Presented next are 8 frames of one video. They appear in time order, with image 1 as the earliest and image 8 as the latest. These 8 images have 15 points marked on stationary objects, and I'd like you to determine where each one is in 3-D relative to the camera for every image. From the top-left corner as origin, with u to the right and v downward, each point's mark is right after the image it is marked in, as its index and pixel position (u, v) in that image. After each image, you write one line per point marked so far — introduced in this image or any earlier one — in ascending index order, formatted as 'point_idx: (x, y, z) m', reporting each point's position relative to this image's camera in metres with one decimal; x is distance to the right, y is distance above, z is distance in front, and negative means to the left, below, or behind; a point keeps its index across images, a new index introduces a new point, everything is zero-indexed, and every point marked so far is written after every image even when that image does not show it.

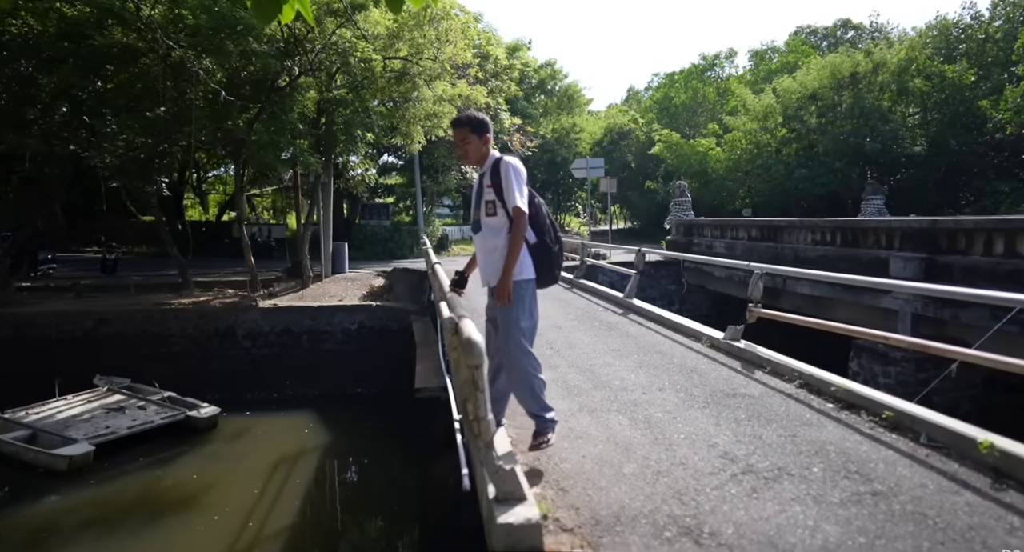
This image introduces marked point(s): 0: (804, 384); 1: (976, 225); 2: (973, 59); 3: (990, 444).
0: (+1.9, -0.7, +4.0) m
1: (+5.1, +0.6, +6.7) m
2: (+12.7, +6.0, +16.6) m
3: (+2.1, -0.7, +2.6) m
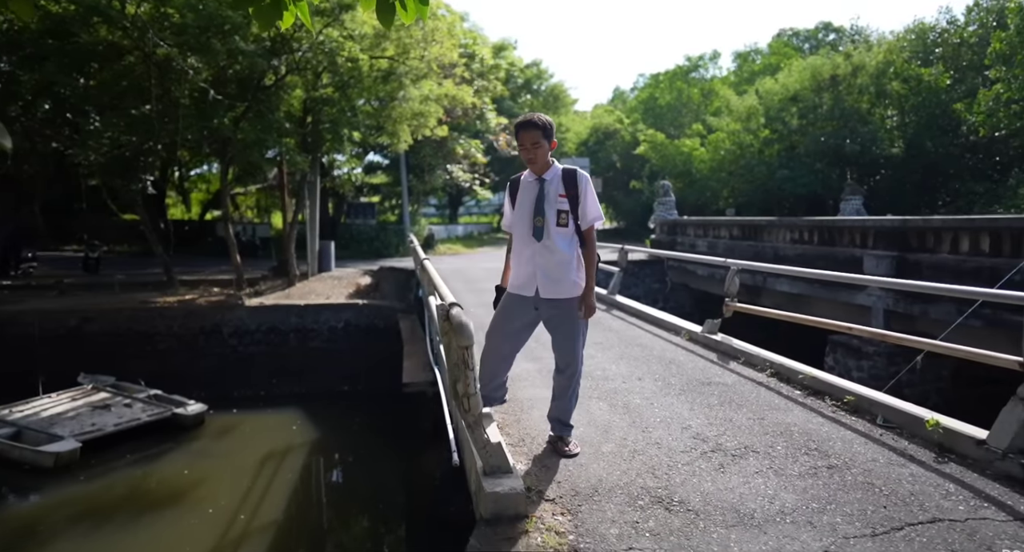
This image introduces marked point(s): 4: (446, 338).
0: (+1.8, -0.7, +4.2) m
1: (+5.0, +0.6, +7.0) m
2: (+12.3, +6.0, +17.1) m
3: (+2.0, -0.7, +2.8) m
4: (-0.3, -0.2, +2.3) m
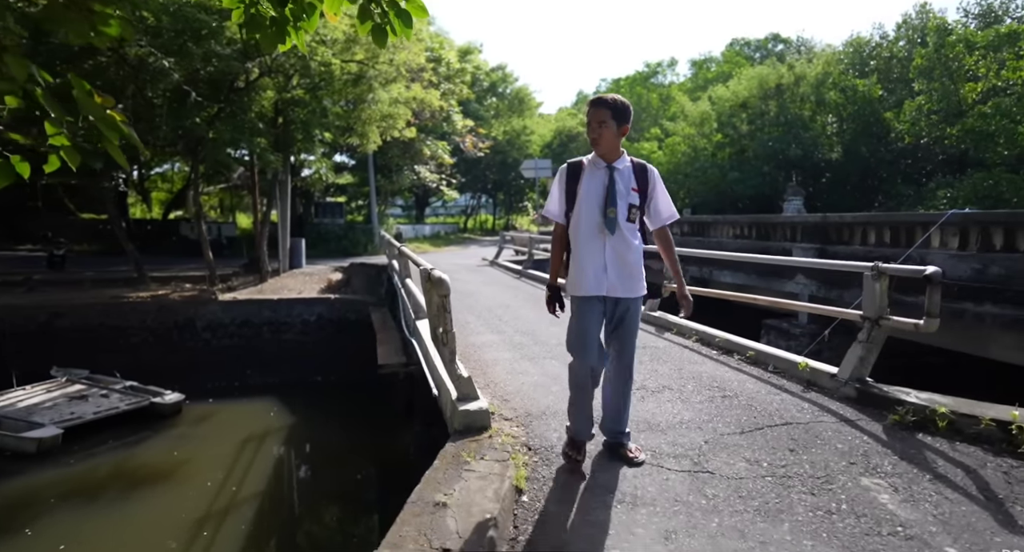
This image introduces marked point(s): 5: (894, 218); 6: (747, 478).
0: (+1.6, -0.5, +5.1) m
1: (+4.5, +0.7, +8.0) m
2: (+11.3, +6.2, +18.5) m
3: (+1.8, -0.5, +3.7) m
4: (-0.4, -0.1, +3.0) m
5: (+4.6, +0.7, +7.2) m
6: (+1.0, -0.8, +2.5) m
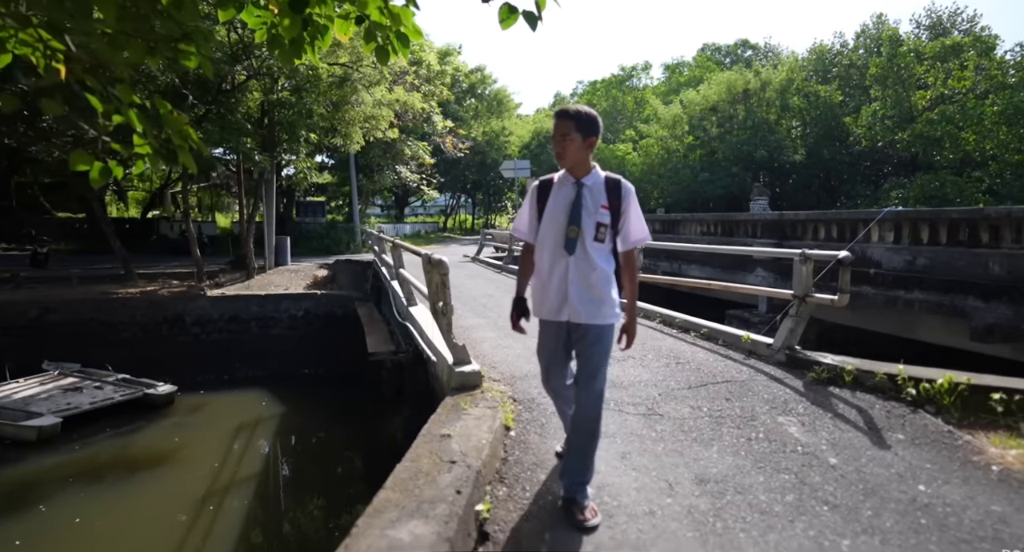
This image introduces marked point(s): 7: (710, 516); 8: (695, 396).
0: (+1.4, -0.4, +5.7) m
1: (+4.3, +0.9, +8.7) m
2: (+10.6, +6.3, +19.5) m
3: (+1.7, -0.4, +4.3) m
4: (-0.5, 0.0, +3.6) m
5: (+4.4, +0.8, +8.0) m
6: (+0.9, -0.7, +3.1) m
7: (+0.7, -0.9, +2.2) m
8: (+1.0, -0.7, +3.4) m
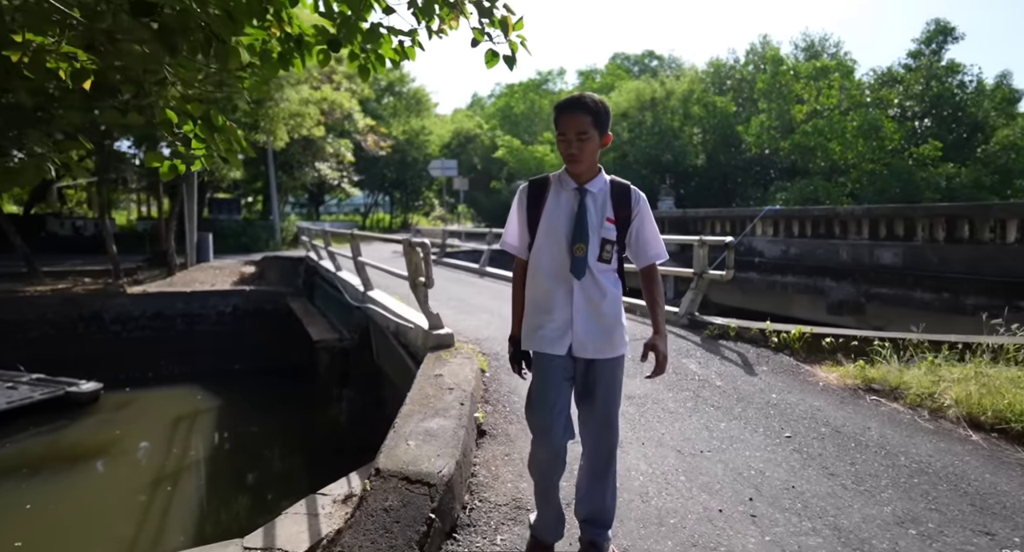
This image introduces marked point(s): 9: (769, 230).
0: (+0.8, -0.3, +6.8) m
1: (+3.3, +1.0, +10.1) m
2: (+8.0, +6.5, +21.6) m
3: (+1.3, -0.3, +5.4) m
4: (-0.8, +0.1, +4.4) m
5: (+3.4, +1.0, +9.4) m
6: (+0.7, -0.6, +4.1) m
7: (+0.7, -0.7, +3.2) m
8: (+0.8, -0.5, +4.4) m
9: (+3.6, +0.6, +8.6) m
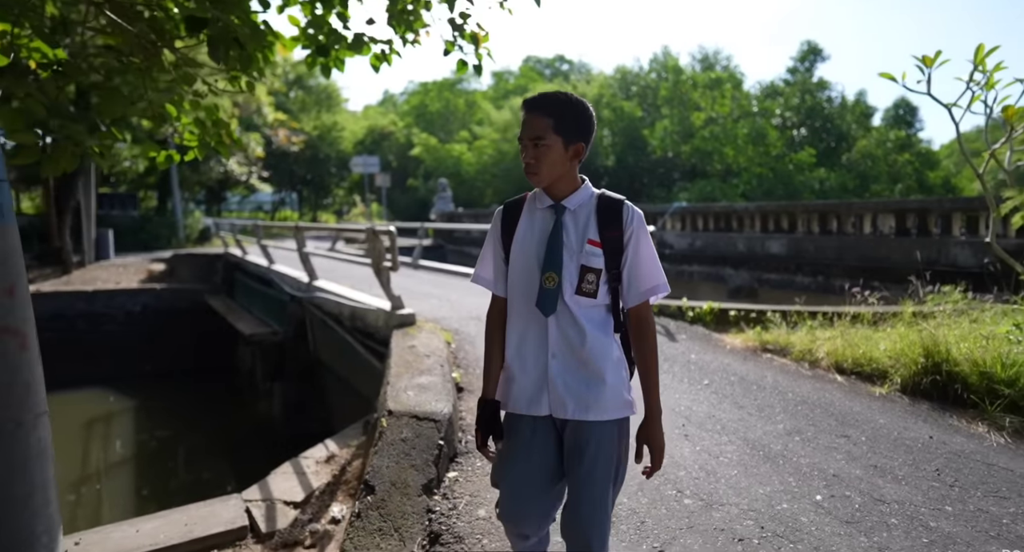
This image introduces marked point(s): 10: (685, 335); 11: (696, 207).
0: (+0.1, -0.2, +7.4) m
1: (+2.0, +1.2, +11.1) m
2: (+4.9, +6.7, +23.1) m
3: (+0.8, -0.2, +6.1) m
4: (-1.1, +0.2, +4.8) m
5: (+2.3, +1.1, +10.4) m
6: (+0.4, -0.5, +4.7) m
7: (+0.5, -0.6, +3.8) m
8: (+0.4, -0.4, +5.1) m
9: (+2.6, +0.8, +9.6) m
10: (+1.4, -0.5, +4.8) m
11: (+2.8, +1.0, +9.1) m
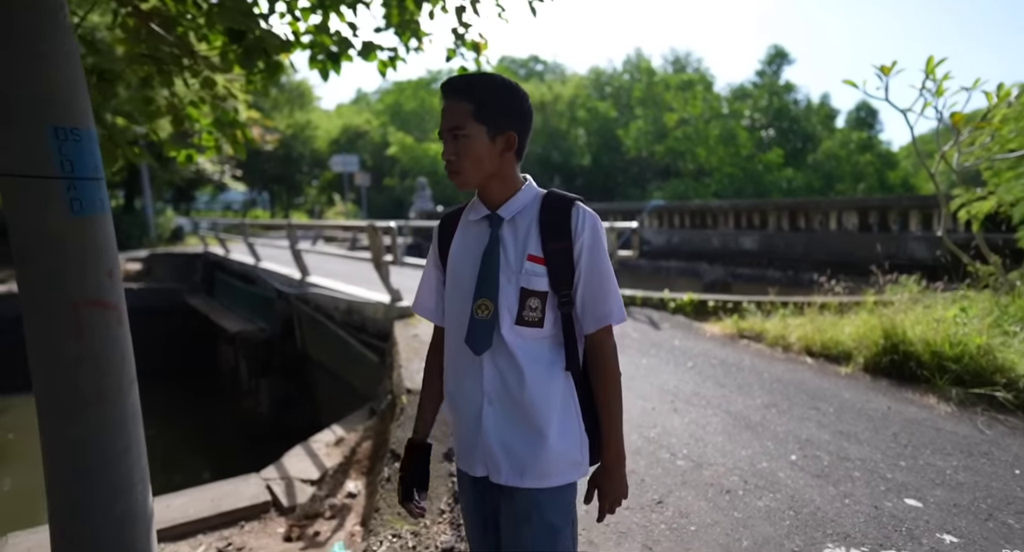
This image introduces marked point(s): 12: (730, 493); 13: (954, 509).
0: (-0.1, -0.1, +7.7) m
1: (+1.7, +1.3, +11.4) m
2: (+4.0, +6.8, +23.6) m
3: (+0.7, -0.1, +6.5) m
4: (-1.2, +0.3, +5.0) m
5: (+2.0, +1.2, +10.8) m
6: (+0.3, -0.4, +5.0) m
7: (+0.4, -0.6, +4.1) m
8: (+0.3, -0.4, +5.4) m
9: (+2.3, +0.9, +10.0) m
10: (+1.3, -0.4, +5.2) m
11: (+2.5, +1.1, +9.5) m
12: (+0.9, -0.9, +2.4) m
13: (+1.6, -0.8, +2.2) m
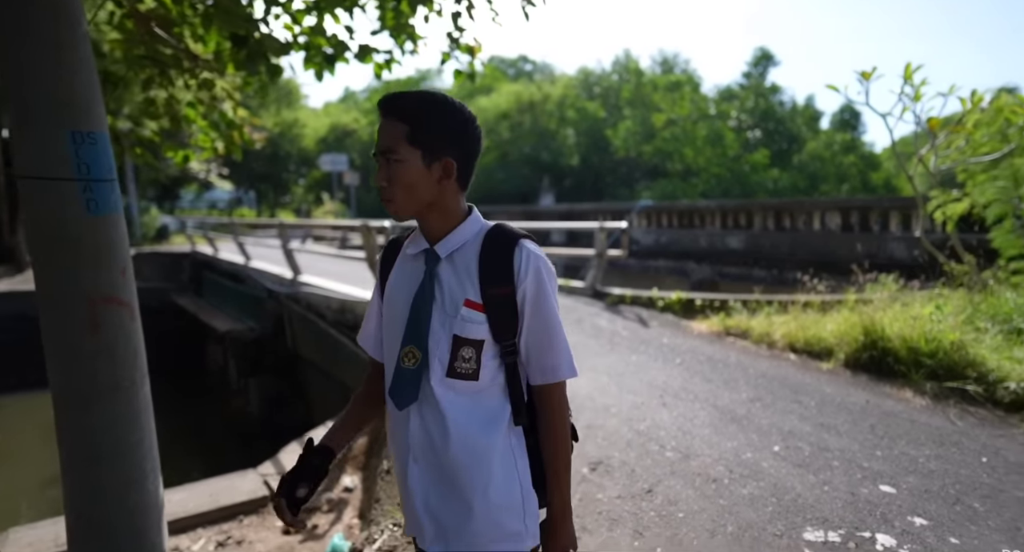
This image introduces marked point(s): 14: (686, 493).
0: (-0.2, -0.1, +7.8) m
1: (+1.5, +1.3, +11.6) m
2: (+3.6, +6.9, +23.8) m
3: (+0.6, -0.1, +6.6) m
4: (-1.2, +0.3, +5.1) m
5: (+1.8, +1.2, +10.9) m
6: (+0.3, -0.4, +5.1) m
7: (+0.4, -0.6, +4.2) m
8: (+0.3, -0.3, +5.5) m
9: (+2.2, +0.9, +10.1) m
10: (+1.2, -0.4, +5.3) m
11: (+2.4, +1.1, +9.6) m
12: (+0.8, -0.9, +2.5) m
13: (+1.6, -0.8, +2.3) m
14: (+0.7, -0.9, +2.4) m
